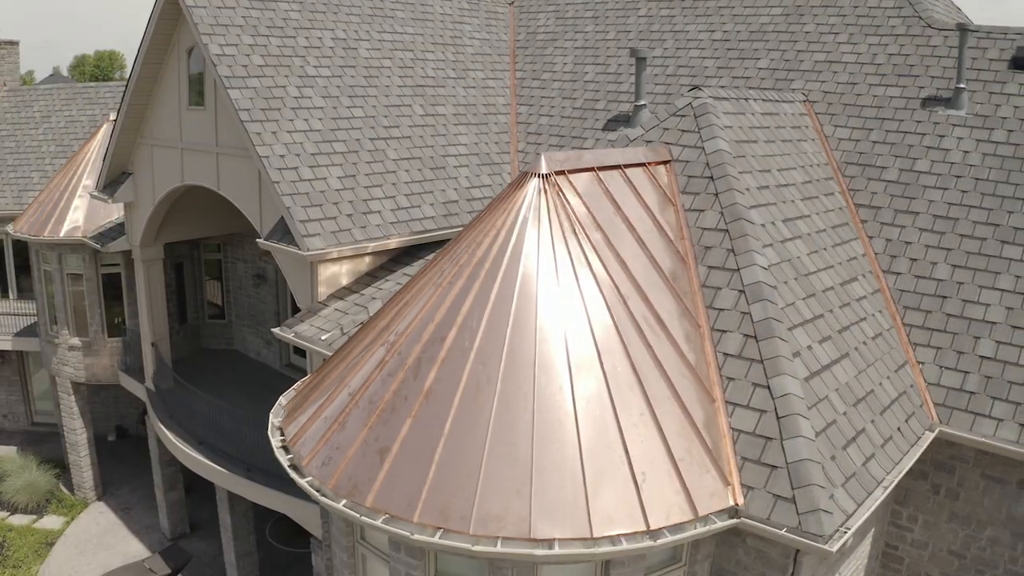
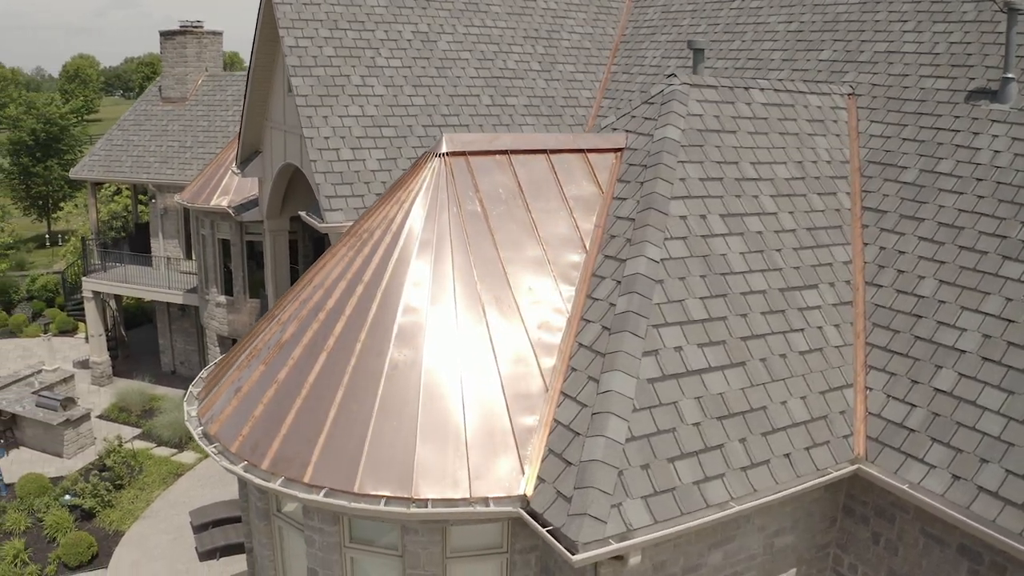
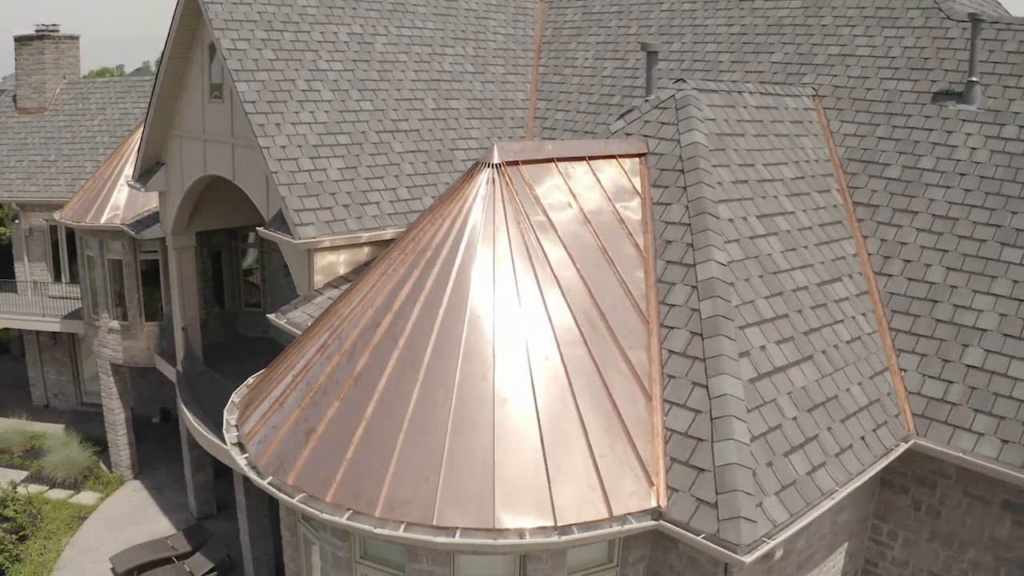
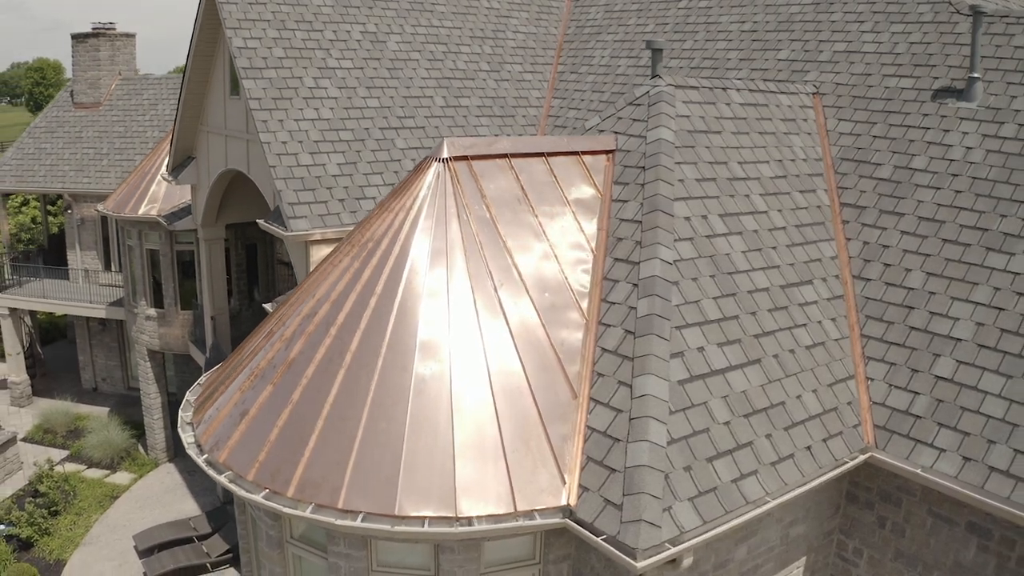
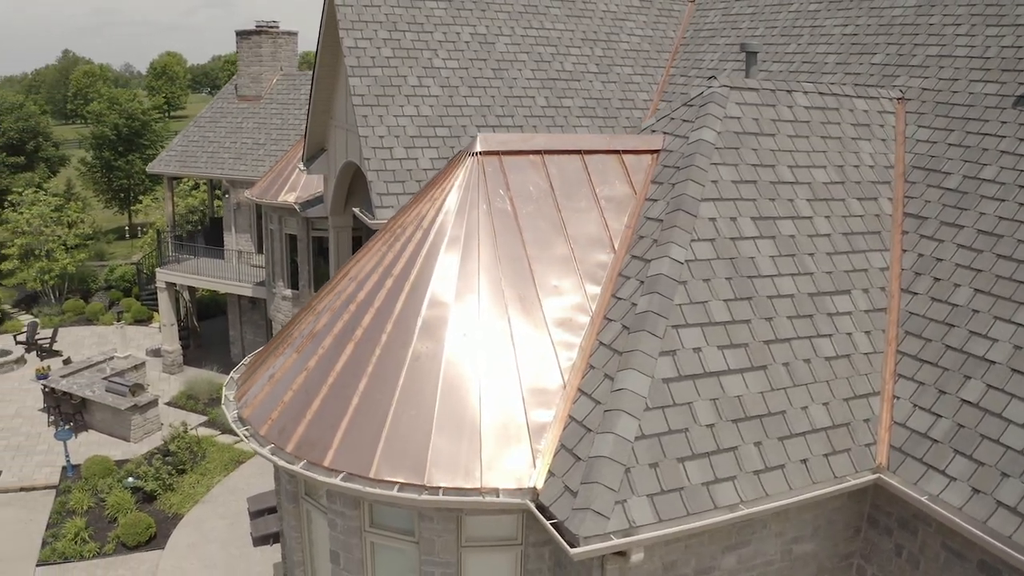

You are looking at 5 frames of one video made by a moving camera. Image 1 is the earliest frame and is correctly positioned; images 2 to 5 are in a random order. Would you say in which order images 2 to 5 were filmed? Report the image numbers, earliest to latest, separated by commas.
3, 4, 2, 5
